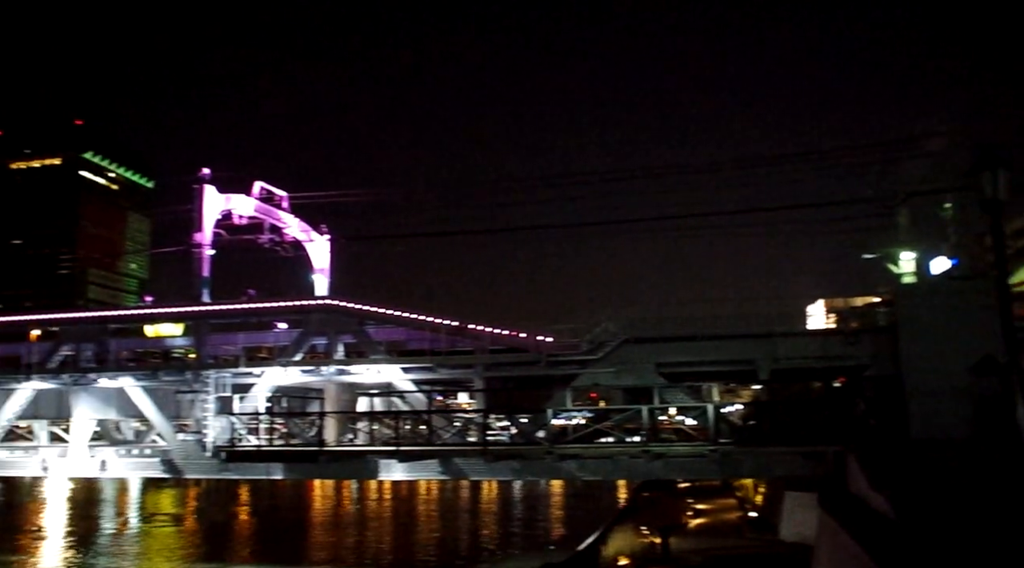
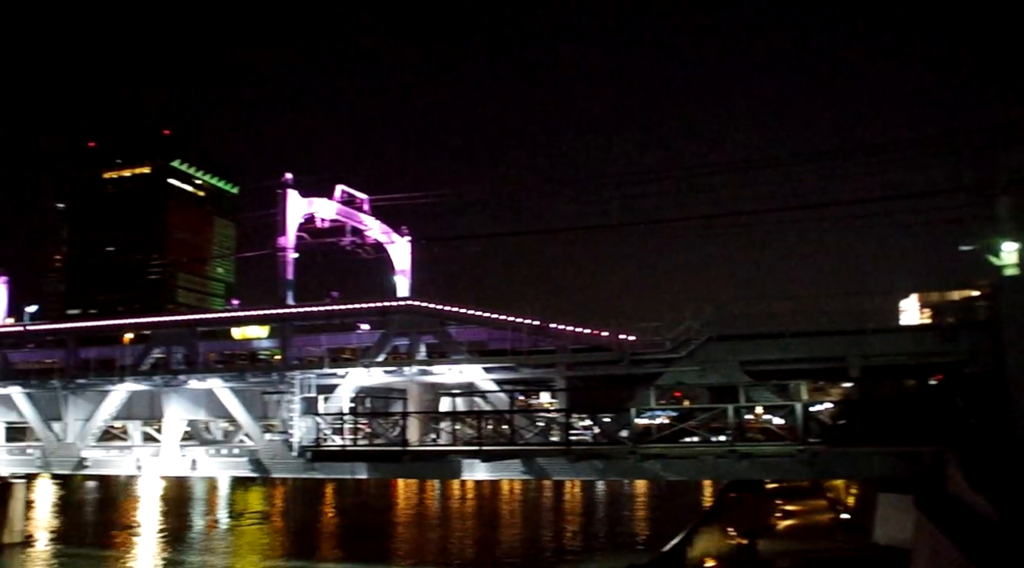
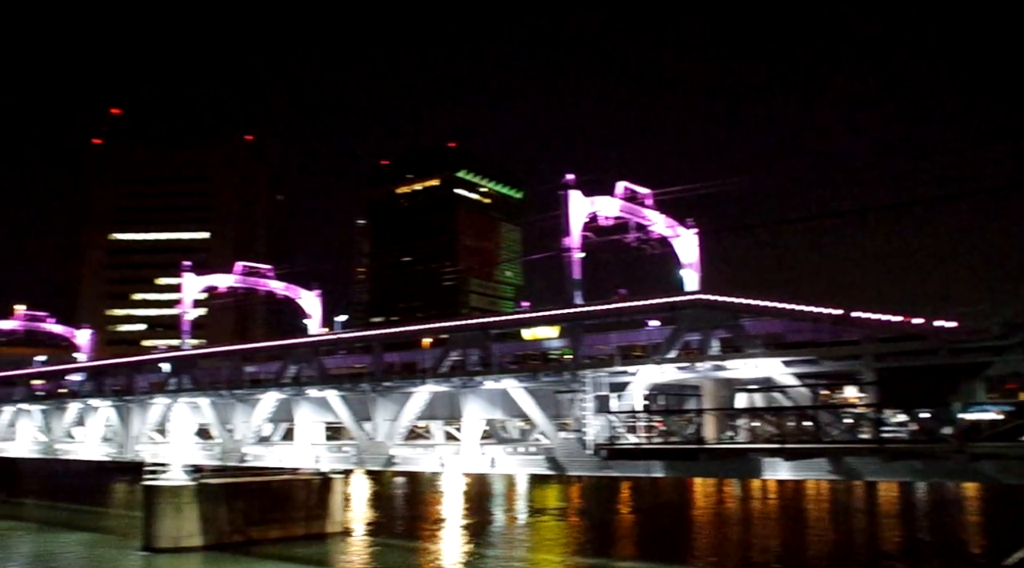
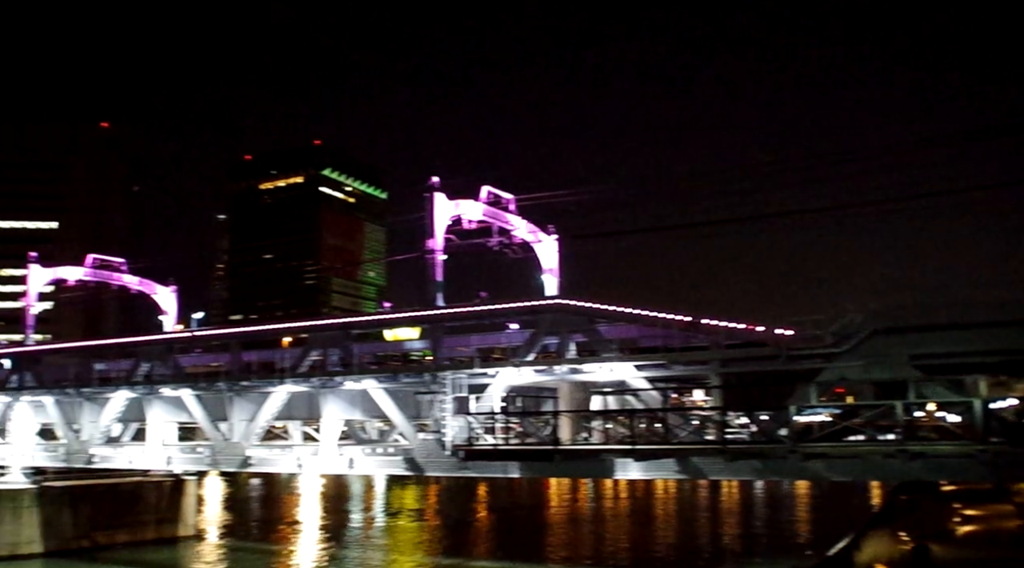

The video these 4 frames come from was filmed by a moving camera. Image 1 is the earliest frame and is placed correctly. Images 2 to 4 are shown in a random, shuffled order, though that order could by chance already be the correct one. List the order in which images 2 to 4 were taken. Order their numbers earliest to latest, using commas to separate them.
2, 4, 3
